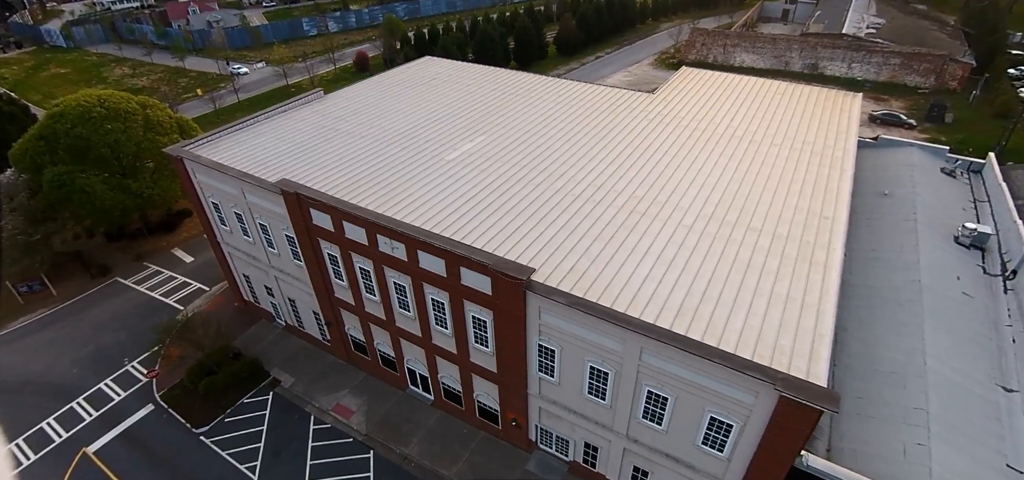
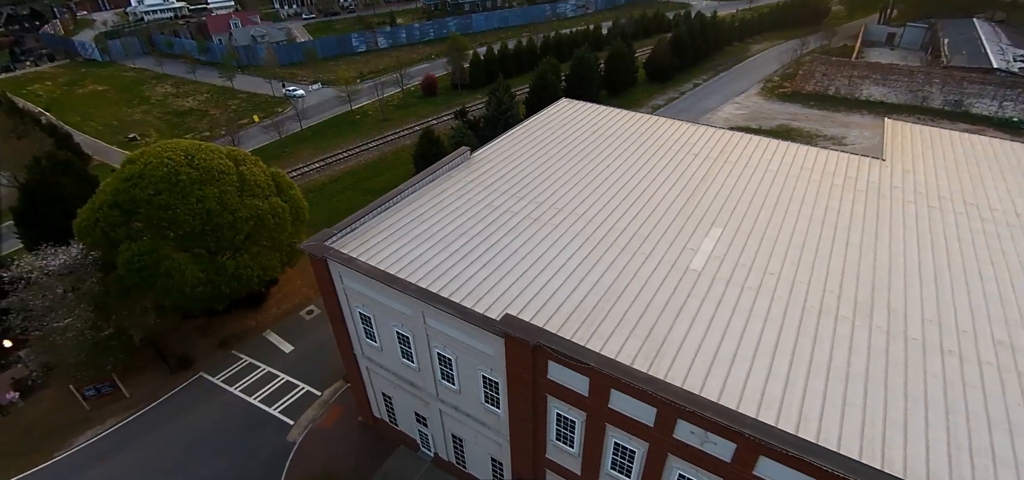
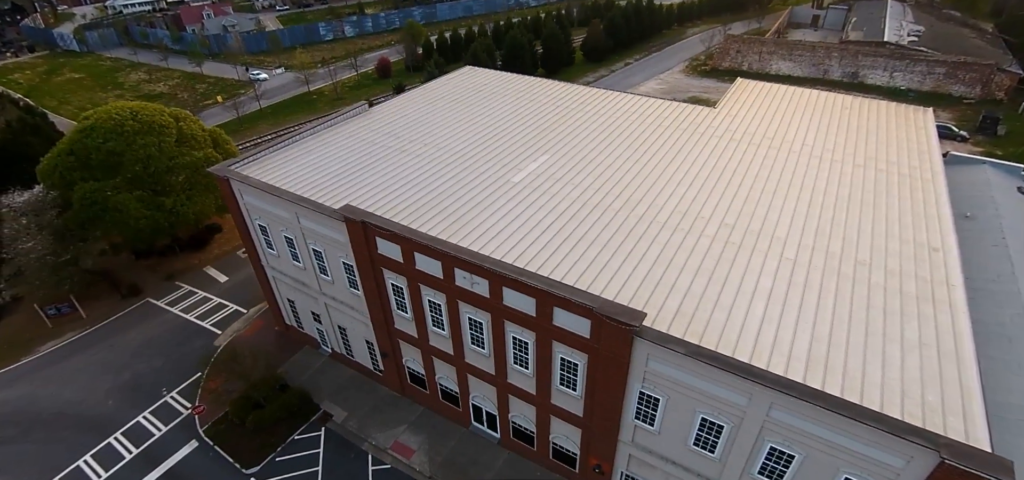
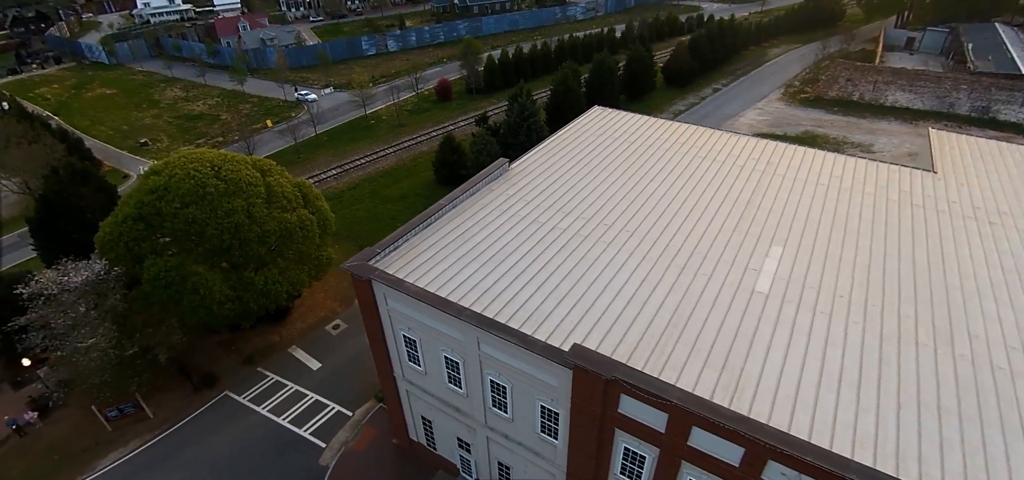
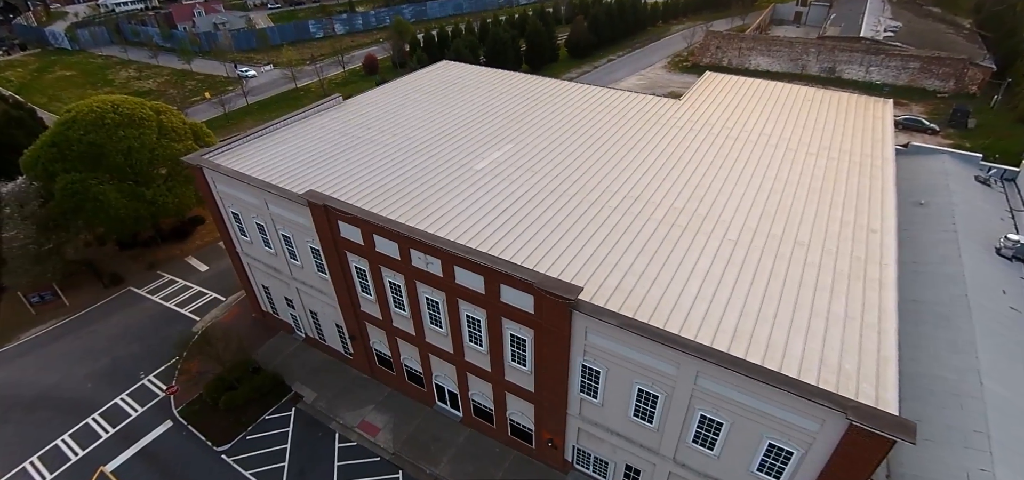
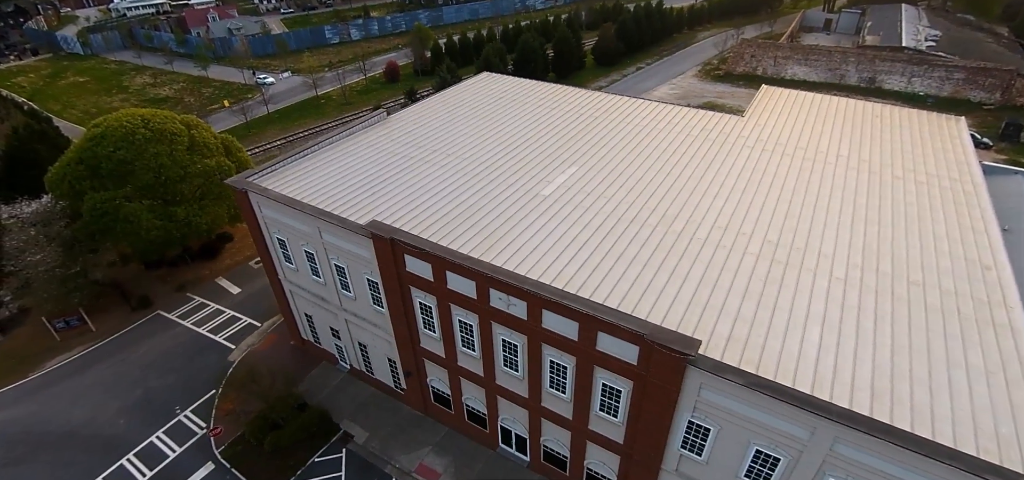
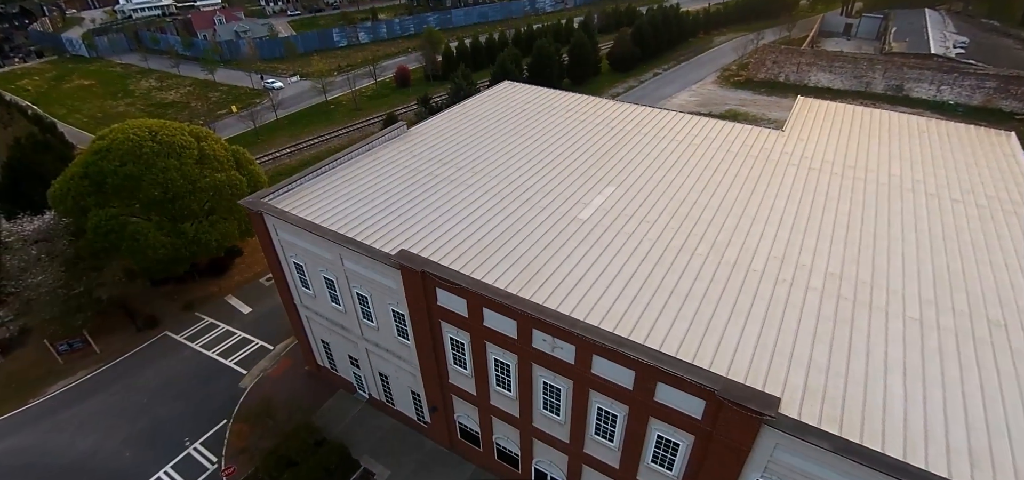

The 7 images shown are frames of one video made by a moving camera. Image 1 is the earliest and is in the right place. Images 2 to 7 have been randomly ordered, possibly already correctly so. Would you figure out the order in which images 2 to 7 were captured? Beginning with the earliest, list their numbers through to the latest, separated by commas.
5, 3, 6, 7, 2, 4
